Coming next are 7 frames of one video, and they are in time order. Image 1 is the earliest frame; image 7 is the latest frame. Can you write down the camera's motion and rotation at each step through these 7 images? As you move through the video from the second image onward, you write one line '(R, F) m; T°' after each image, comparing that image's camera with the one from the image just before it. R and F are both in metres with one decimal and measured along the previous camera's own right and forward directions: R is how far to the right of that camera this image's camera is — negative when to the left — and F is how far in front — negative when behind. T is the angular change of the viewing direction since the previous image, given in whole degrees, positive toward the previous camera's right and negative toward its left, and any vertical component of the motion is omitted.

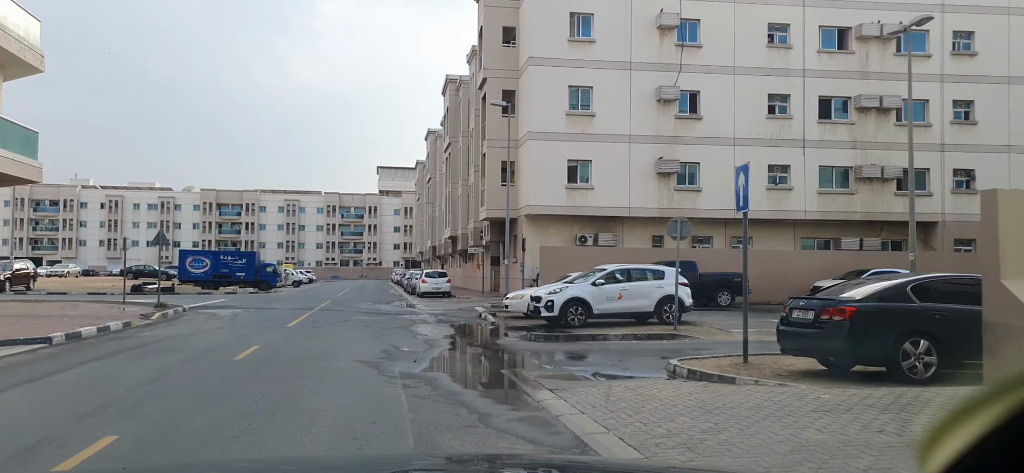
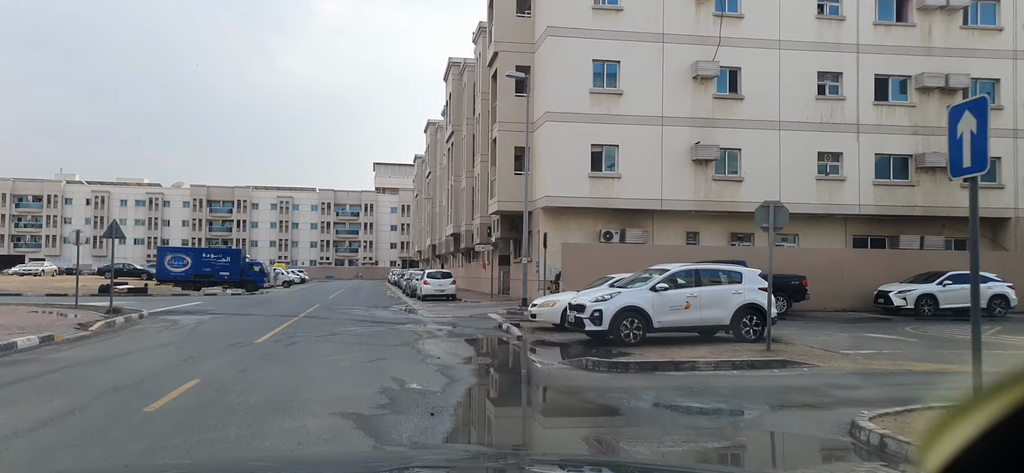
(-0.8, +4.1) m; 0°
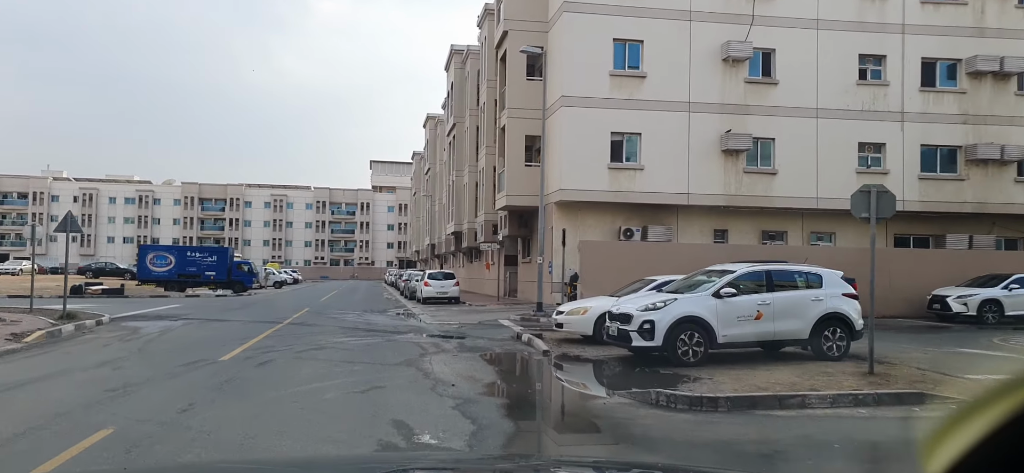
(-0.5, +2.8) m; 0°
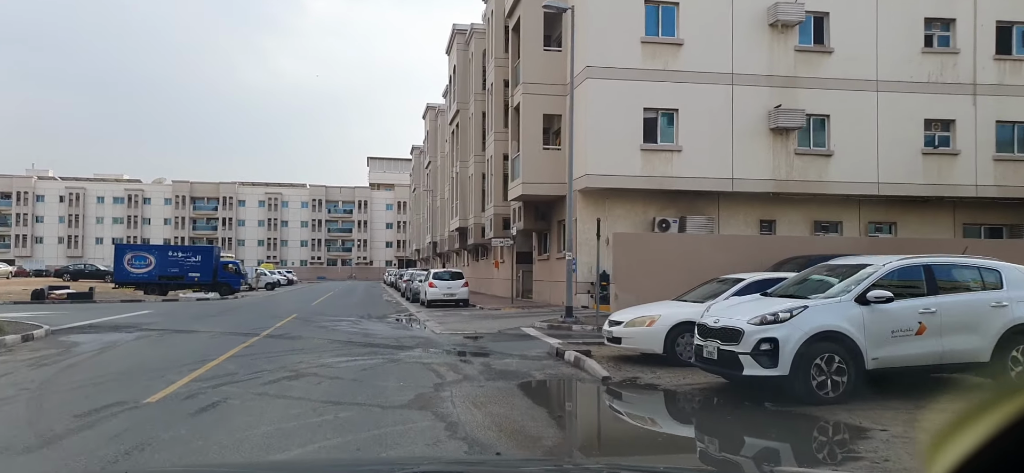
(-0.7, +3.5) m; 0°
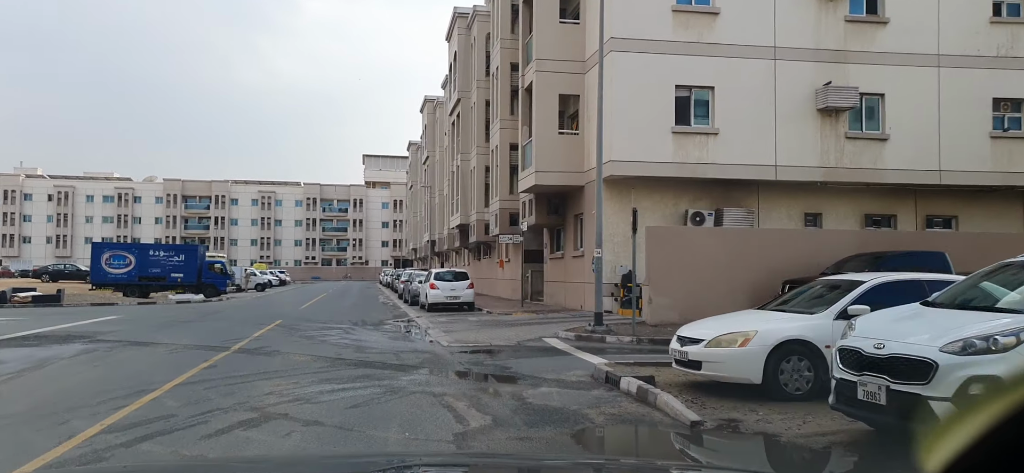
(-0.5, +2.8) m; 0°
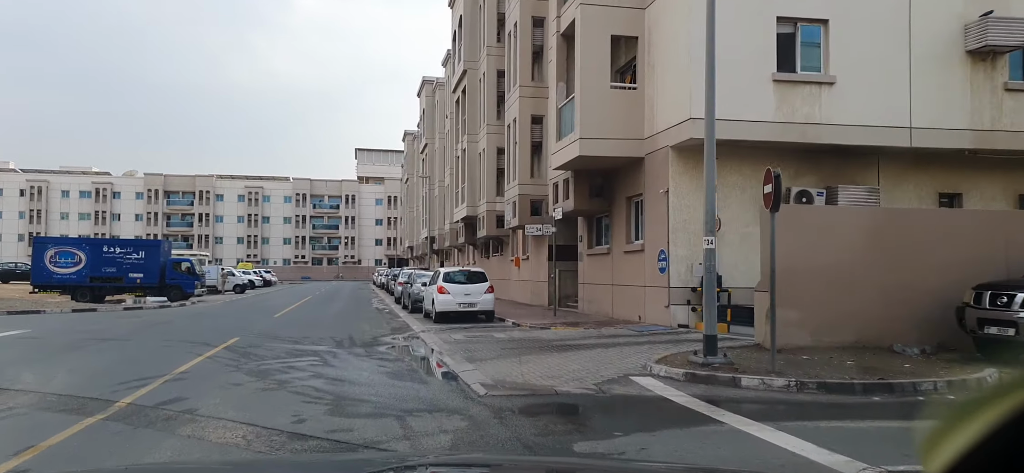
(-1.0, +5.5) m; +1°
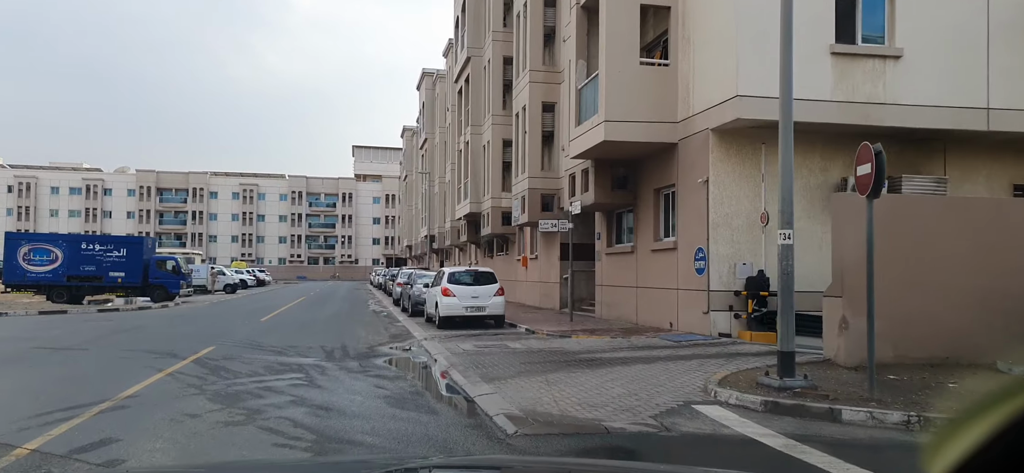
(-0.4, +2.0) m; 0°
